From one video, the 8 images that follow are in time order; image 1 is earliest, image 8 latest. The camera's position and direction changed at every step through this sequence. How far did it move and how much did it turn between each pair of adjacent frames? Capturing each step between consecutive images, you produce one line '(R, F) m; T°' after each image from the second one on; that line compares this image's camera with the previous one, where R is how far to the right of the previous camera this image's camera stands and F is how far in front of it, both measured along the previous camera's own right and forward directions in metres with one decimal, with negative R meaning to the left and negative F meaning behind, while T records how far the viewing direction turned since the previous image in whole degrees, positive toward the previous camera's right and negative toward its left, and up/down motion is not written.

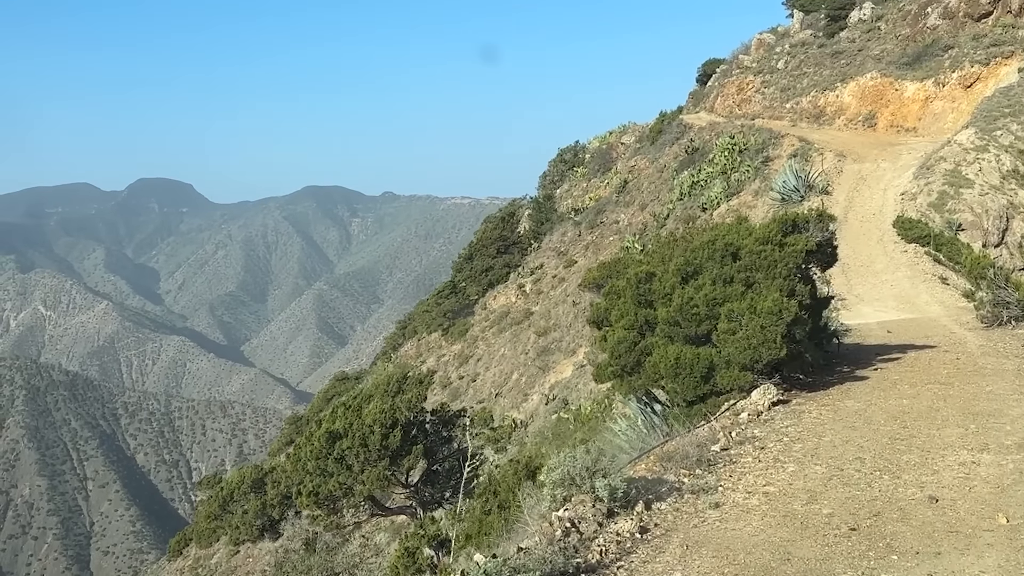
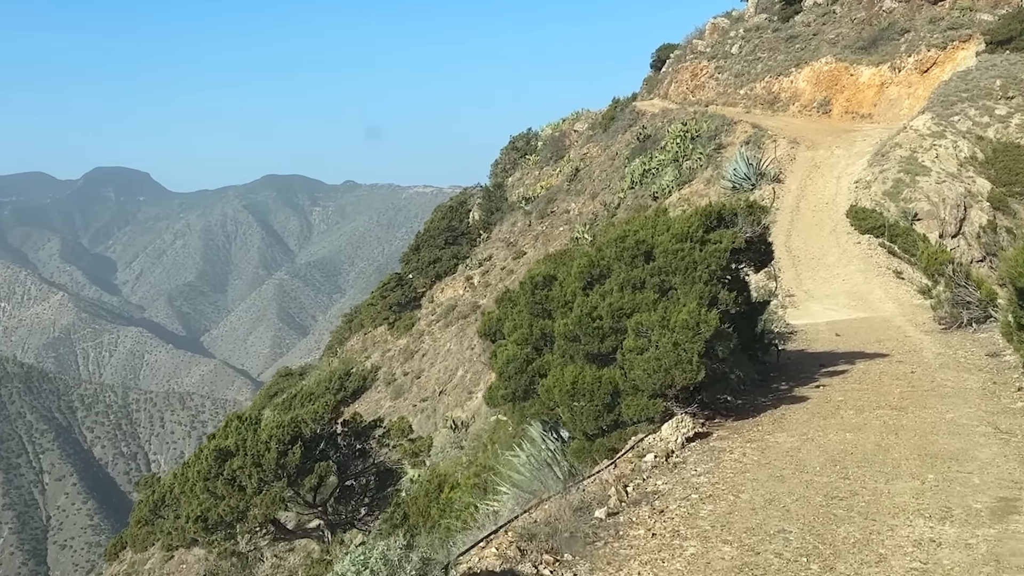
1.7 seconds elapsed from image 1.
(+0.8, +1.6) m; +2°
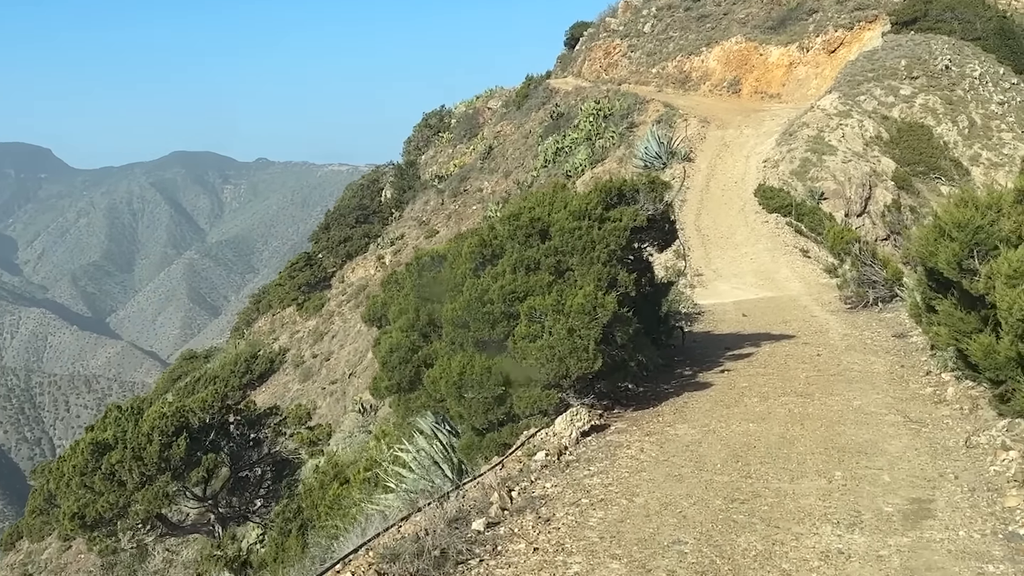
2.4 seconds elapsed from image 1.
(+0.2, +0.6) m; +5°
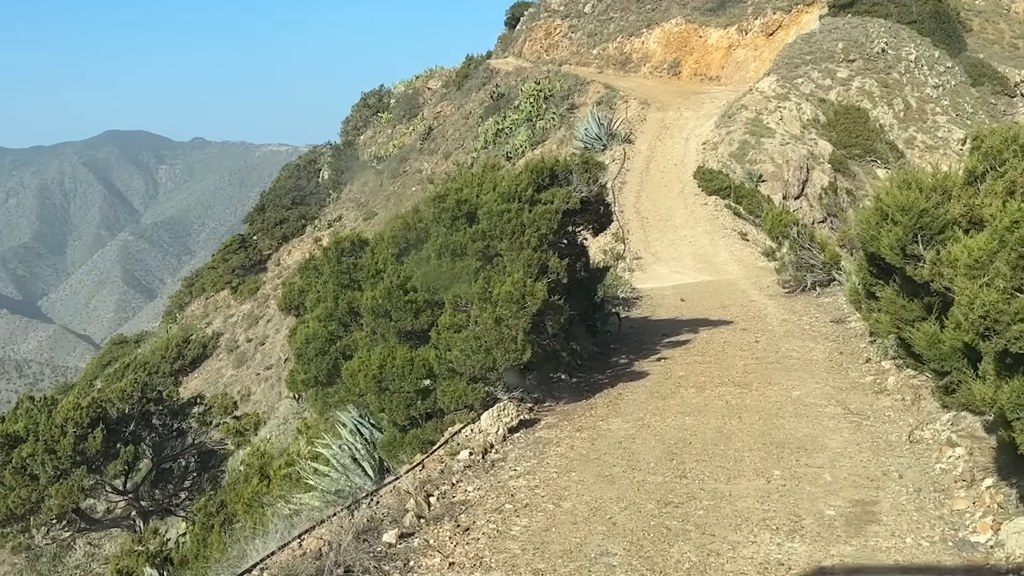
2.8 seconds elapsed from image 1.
(+0.1, +0.4) m; +3°
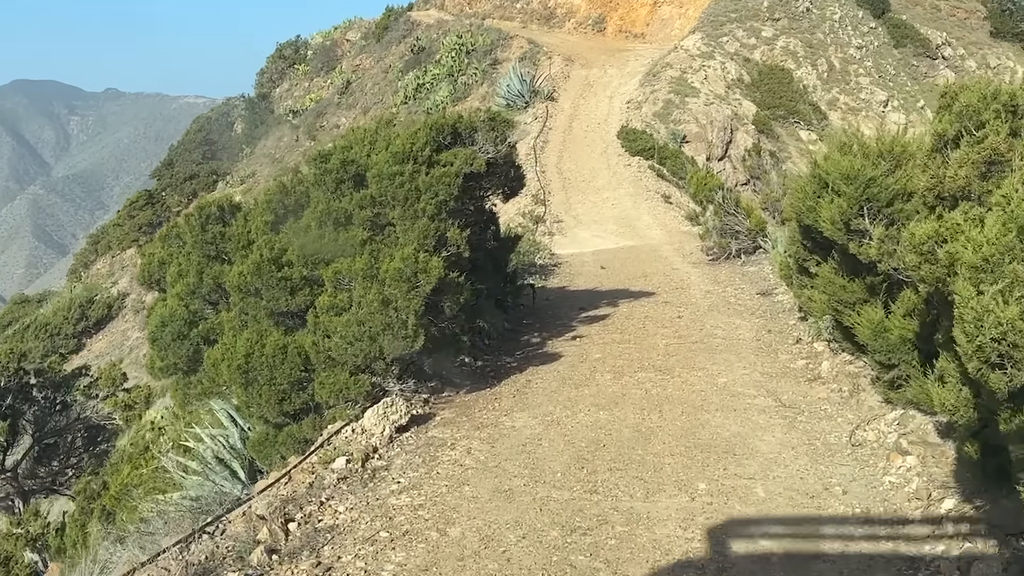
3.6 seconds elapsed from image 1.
(+0.2, +0.8) m; +4°
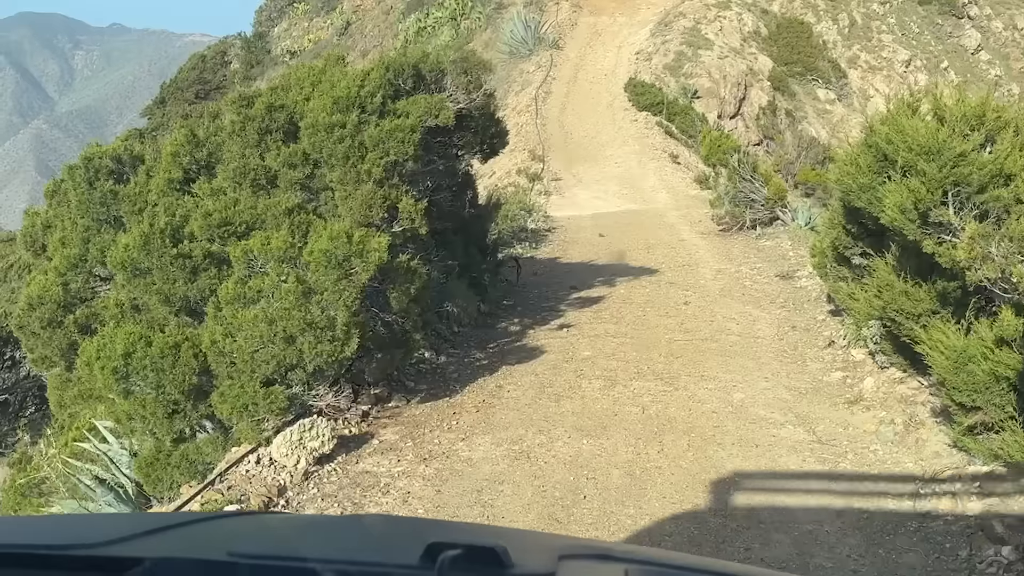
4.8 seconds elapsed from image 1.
(+0.2, +1.2) m; 0°
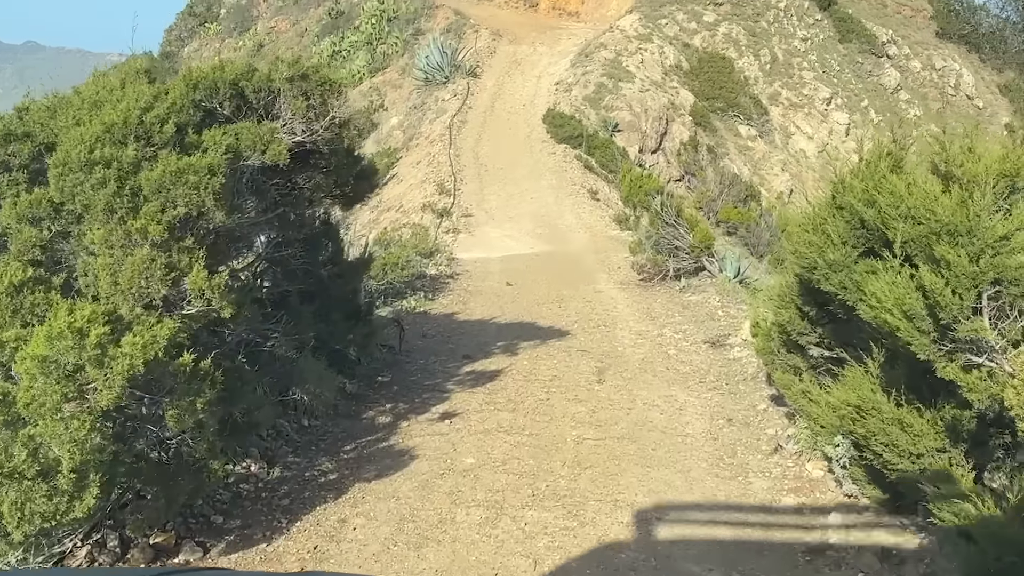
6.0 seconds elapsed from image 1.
(+0.3, +1.3) m; +5°
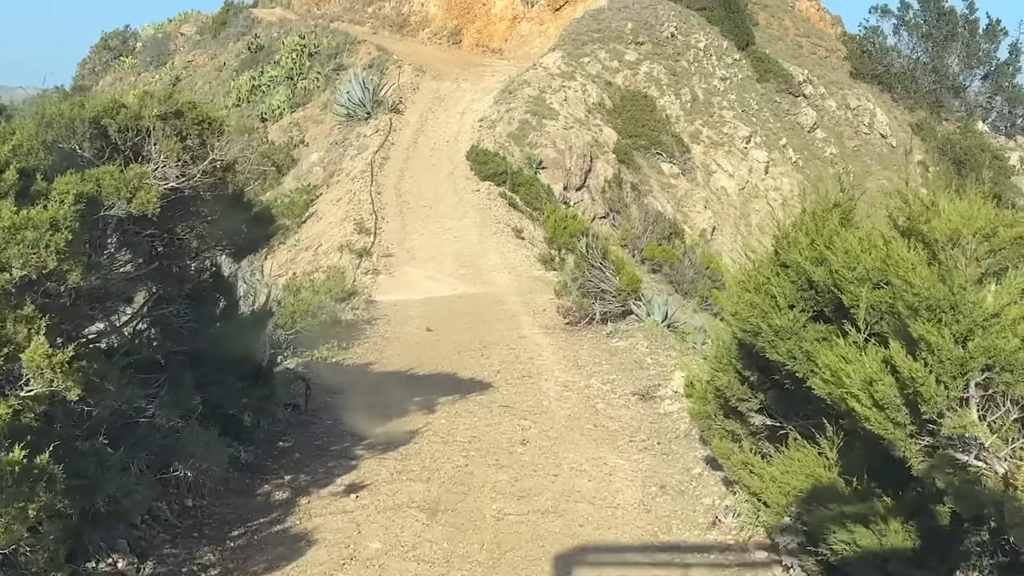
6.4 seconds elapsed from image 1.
(+0.1, +0.4) m; +4°
